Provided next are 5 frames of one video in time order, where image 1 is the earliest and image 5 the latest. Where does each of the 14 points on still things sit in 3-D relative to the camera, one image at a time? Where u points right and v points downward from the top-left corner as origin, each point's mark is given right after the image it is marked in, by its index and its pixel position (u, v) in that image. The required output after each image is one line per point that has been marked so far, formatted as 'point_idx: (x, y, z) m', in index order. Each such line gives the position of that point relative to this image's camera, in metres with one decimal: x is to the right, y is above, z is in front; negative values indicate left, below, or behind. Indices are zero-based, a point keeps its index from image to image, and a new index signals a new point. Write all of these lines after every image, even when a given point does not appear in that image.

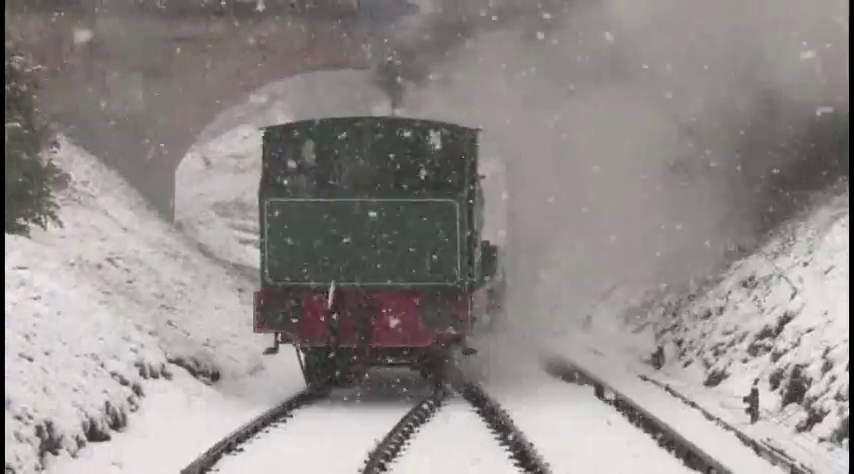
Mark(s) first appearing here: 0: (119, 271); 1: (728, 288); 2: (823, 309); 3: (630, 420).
0: (-4.8, -0.4, +17.1) m
1: (+4.2, -0.8, +16.3) m
2: (+4.5, -0.8, +12.6) m
3: (+2.2, -2.0, +12.1) m
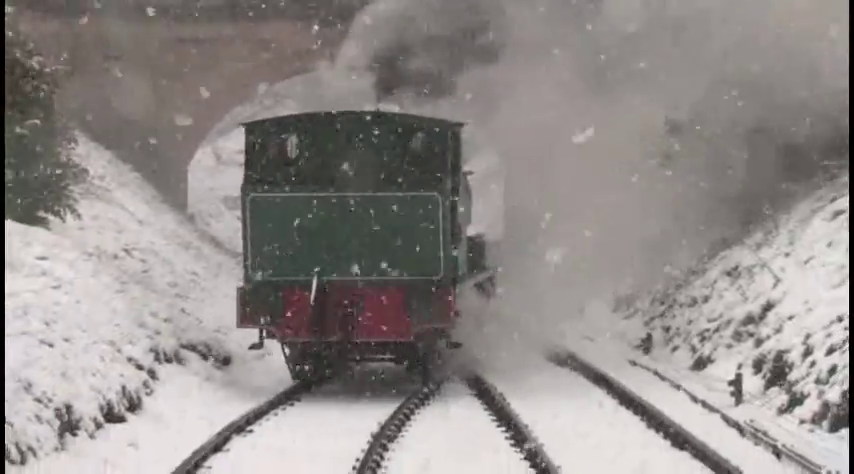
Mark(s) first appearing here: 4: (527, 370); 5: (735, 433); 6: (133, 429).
0: (-4.8, -0.3, +17.7) m
1: (+4.3, -0.6, +16.9) m
2: (+4.5, -0.7, +13.2) m
3: (+2.2, -1.9, +12.7) m
4: (+1.3, -1.8, +15.3) m
5: (+3.2, -2.0, +11.1) m
6: (-3.1, -2.0, +11.4) m
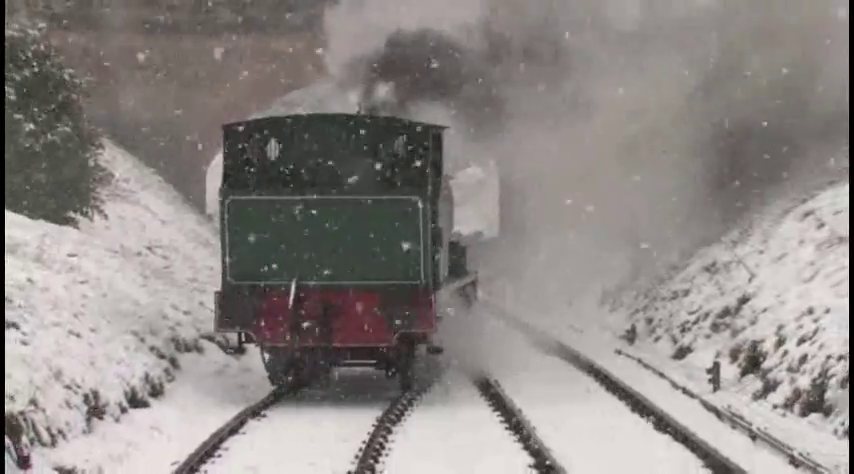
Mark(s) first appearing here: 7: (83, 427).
0: (-4.8, -0.3, +18.7) m
1: (+4.3, -0.6, +17.8) m
2: (+4.5, -0.7, +14.1) m
3: (+2.3, -1.9, +13.6) m
4: (+1.3, -1.8, +16.2) m
5: (+3.2, -2.0, +12.0) m
6: (-3.1, -2.0, +12.4) m
7: (-3.5, -1.9, +11.1) m
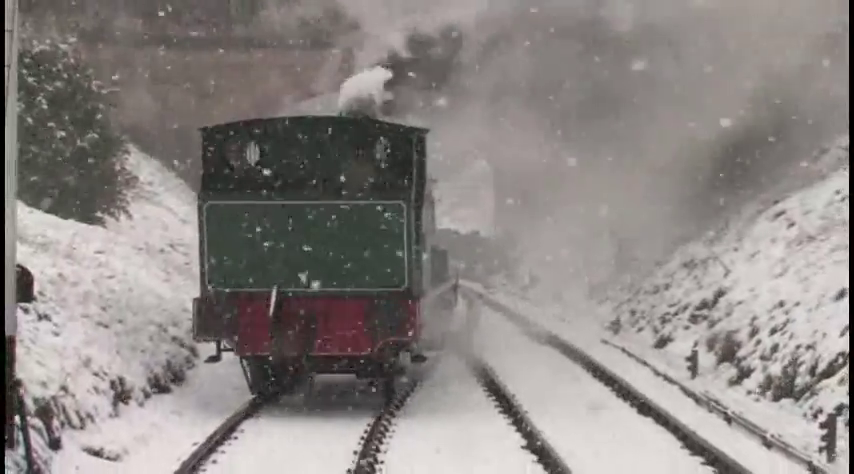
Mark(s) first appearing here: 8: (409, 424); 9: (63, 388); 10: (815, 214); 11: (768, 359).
0: (-4.7, -0.3, +19.7) m
1: (+4.3, -0.6, +18.8) m
2: (+4.6, -0.7, +15.1) m
3: (+2.3, -1.9, +14.7) m
4: (+1.4, -1.8, +17.2) m
5: (+3.2, -2.0, +13.1) m
6: (-3.1, -2.0, +13.4) m
7: (-3.5, -1.9, +12.1) m
8: (-0.2, -2.0, +11.9) m
9: (-3.8, -1.6, +11.4) m
10: (+5.6, +0.3, +15.8) m
11: (+4.2, -1.5, +13.3) m
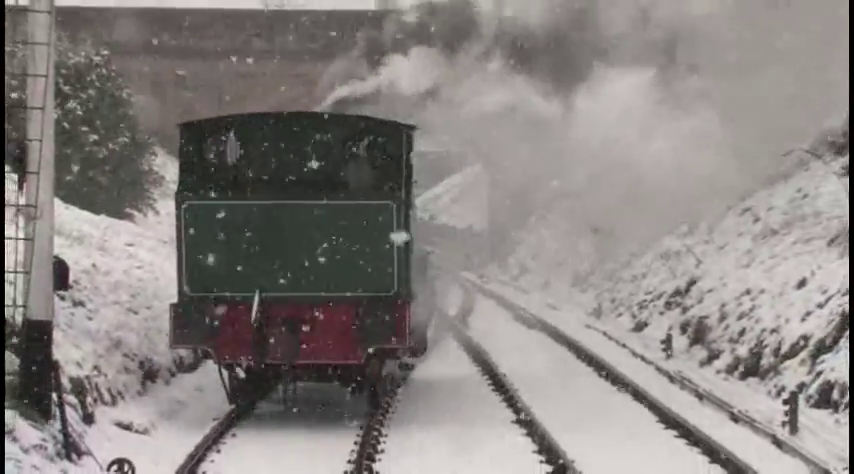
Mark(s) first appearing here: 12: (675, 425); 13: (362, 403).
0: (-4.7, -0.2, +21.1) m
1: (+4.3, -0.5, +20.2) m
2: (+4.5, -0.6, +16.5) m
3: (+2.3, -1.8, +16.0) m
4: (+1.4, -1.7, +18.6) m
5: (+3.2, -1.9, +14.5) m
6: (-3.1, -1.9, +14.8) m
7: (-3.5, -1.8, +13.5) m
8: (-0.2, -2.0, +13.3) m
9: (-3.8, -1.5, +12.8) m
10: (+5.6, +0.4, +17.2) m
11: (+4.1, -1.4, +14.6) m
12: (+2.7, -2.1, +12.1) m
13: (-0.8, -2.0, +13.7) m
